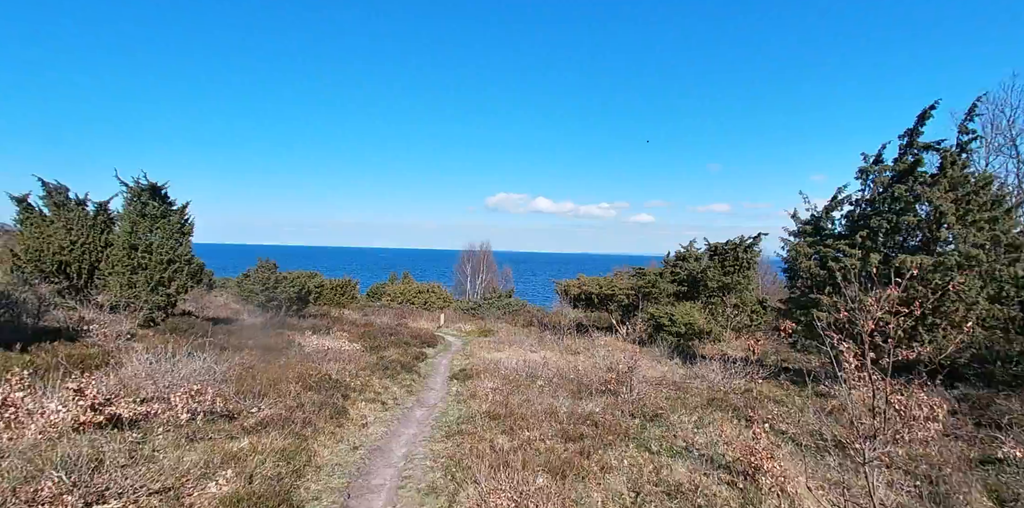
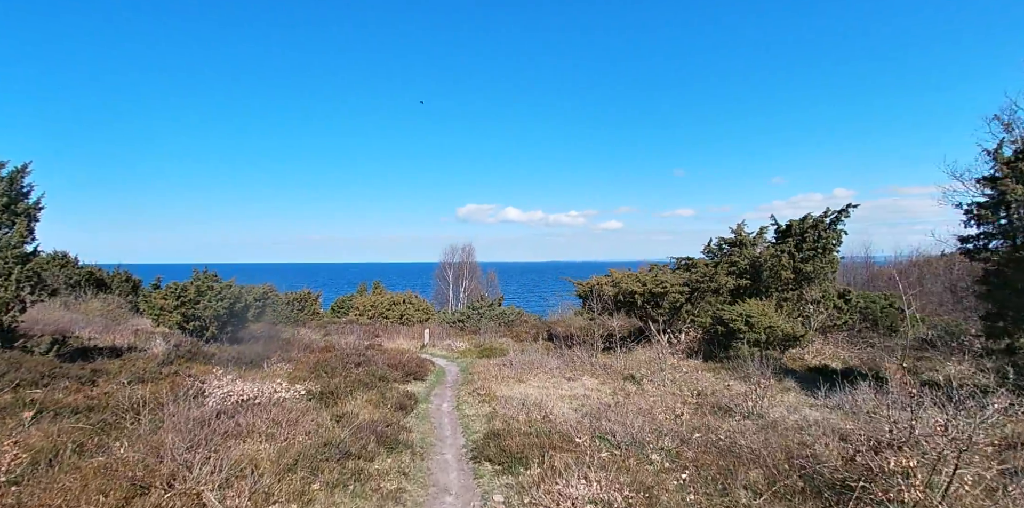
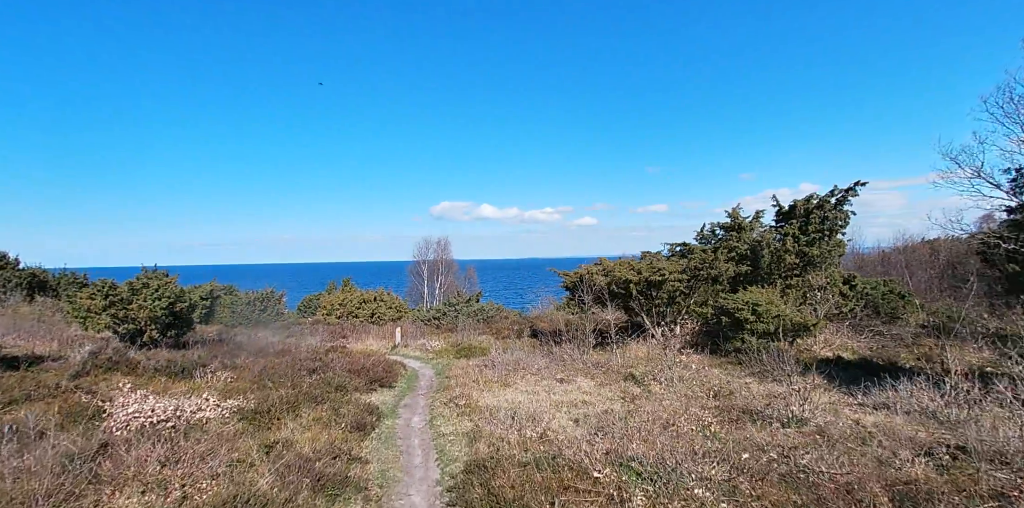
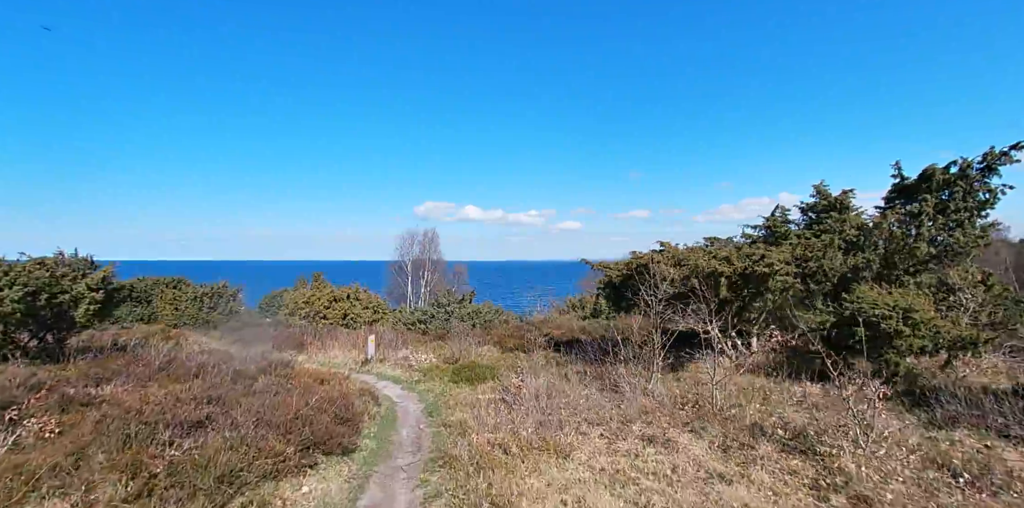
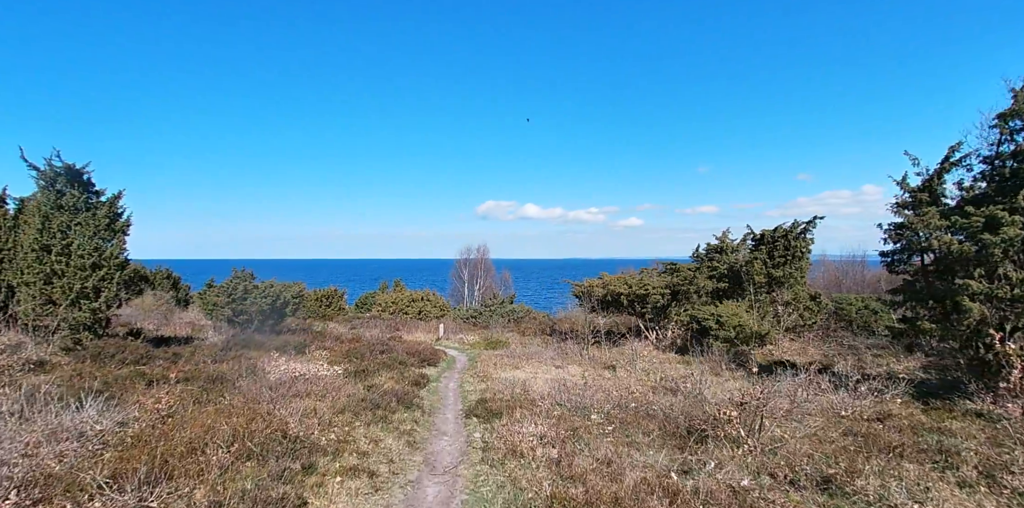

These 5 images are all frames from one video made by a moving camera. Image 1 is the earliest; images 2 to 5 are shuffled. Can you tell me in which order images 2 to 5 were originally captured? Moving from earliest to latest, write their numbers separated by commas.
5, 2, 3, 4
